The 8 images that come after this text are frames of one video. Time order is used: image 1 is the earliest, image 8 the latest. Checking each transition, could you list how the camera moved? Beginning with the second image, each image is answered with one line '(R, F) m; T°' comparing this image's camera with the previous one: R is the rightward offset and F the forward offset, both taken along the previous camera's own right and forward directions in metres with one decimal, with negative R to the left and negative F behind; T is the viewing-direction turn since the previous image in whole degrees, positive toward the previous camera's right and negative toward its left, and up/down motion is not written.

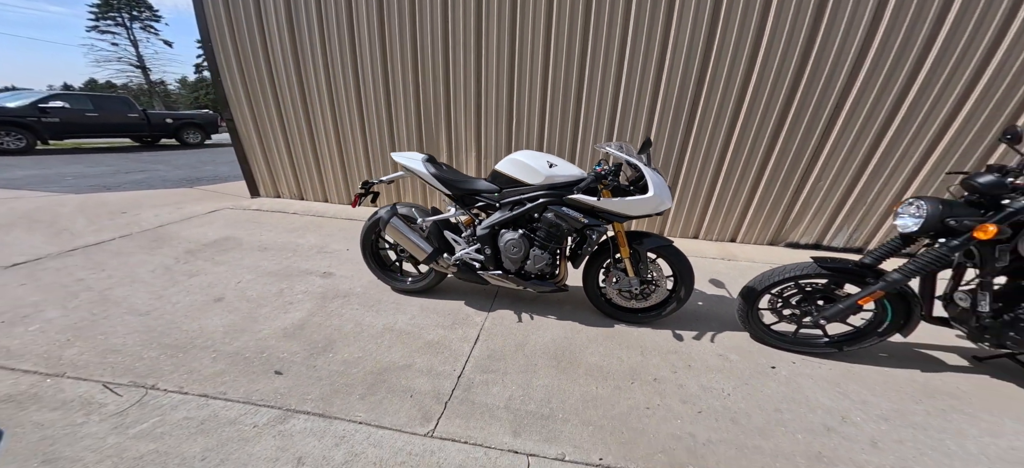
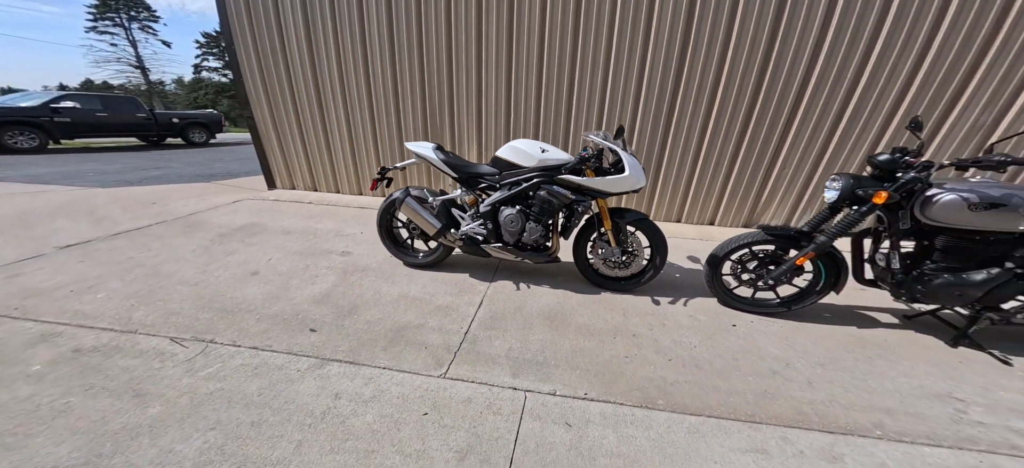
(0.0, -0.3) m; 0°
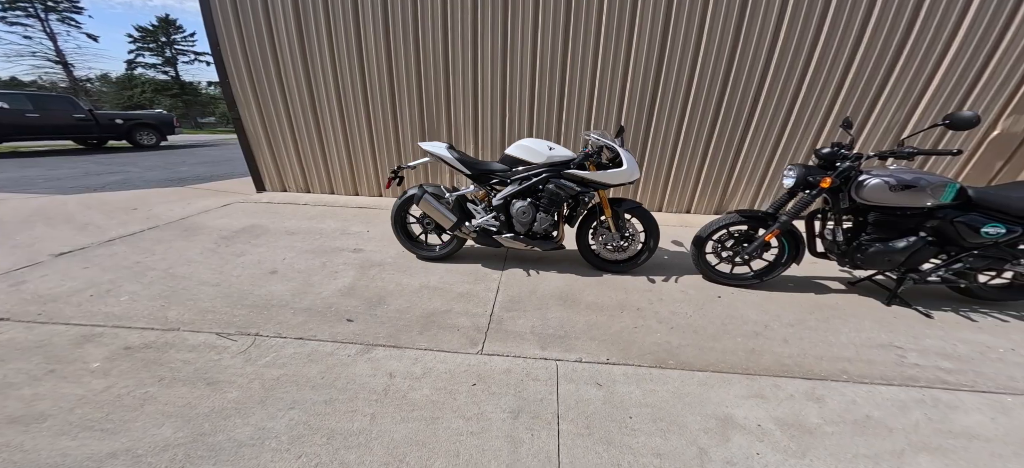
(-0.4, -0.2) m; +5°
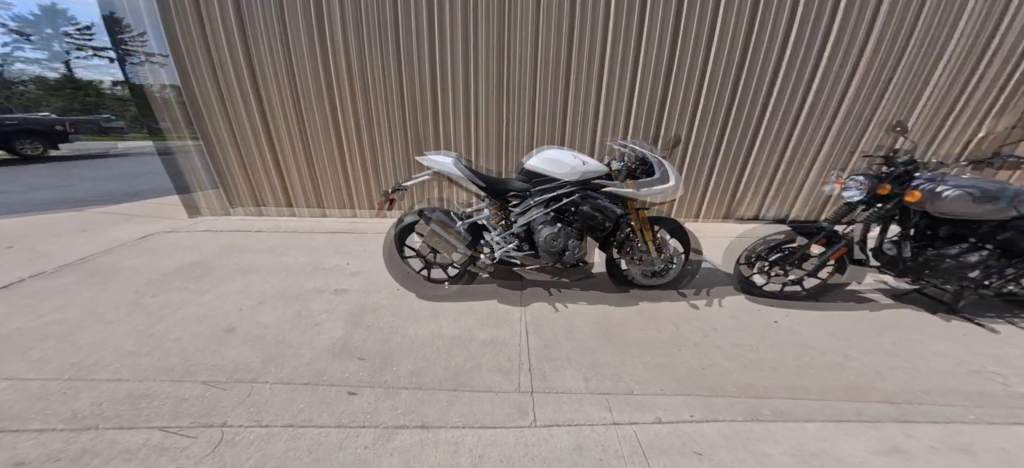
(-0.5, +0.5) m; +8°
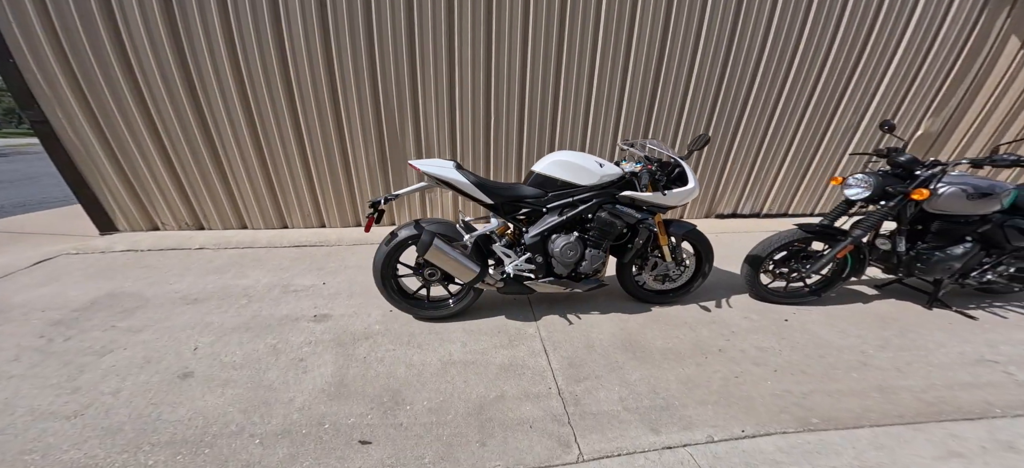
(-0.3, +0.2) m; +8°
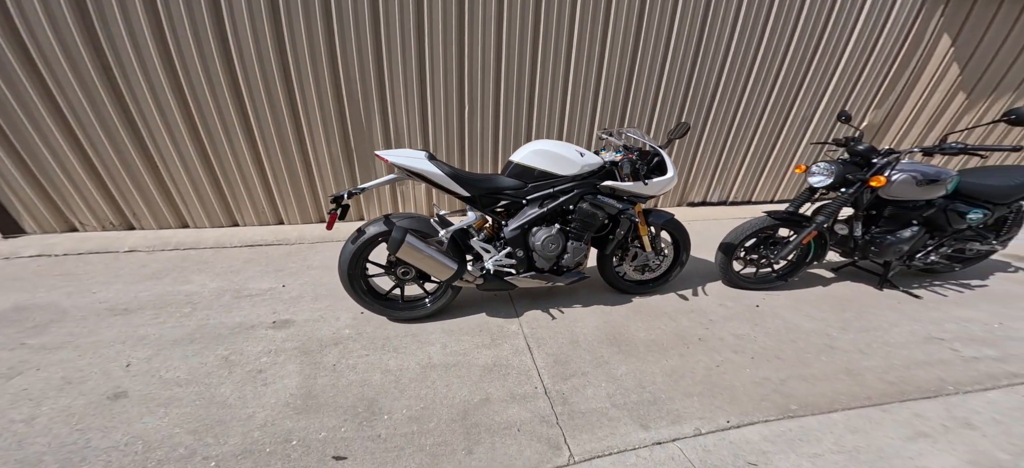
(-0.1, +0.1) m; +5°
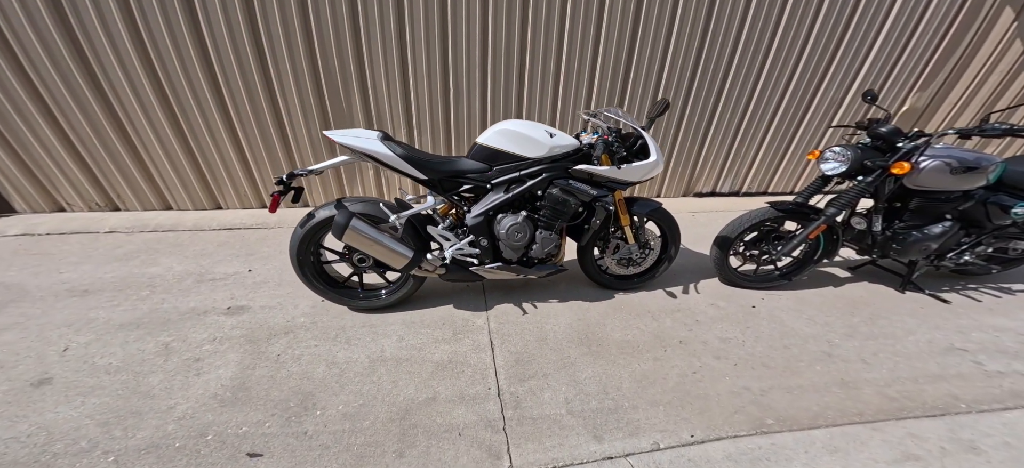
(+0.3, +0.2) m; -3°
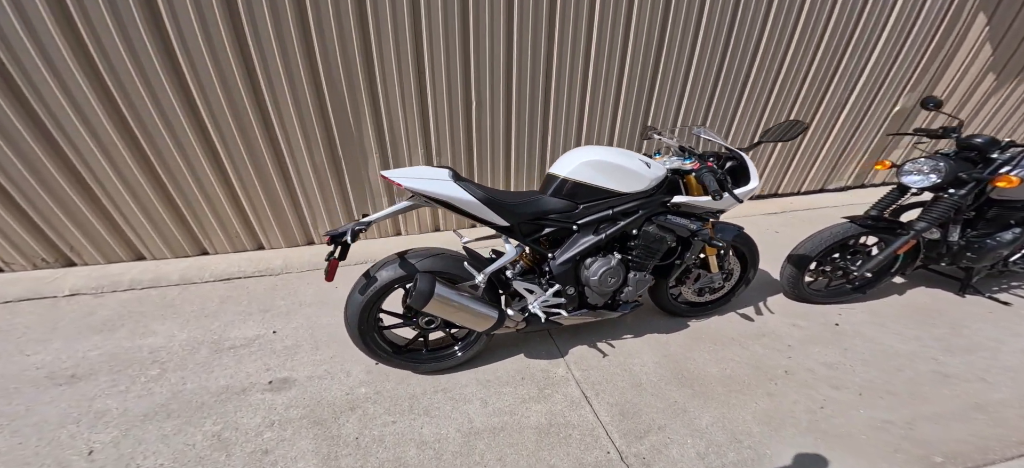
(-0.6, +0.2) m; +5°
